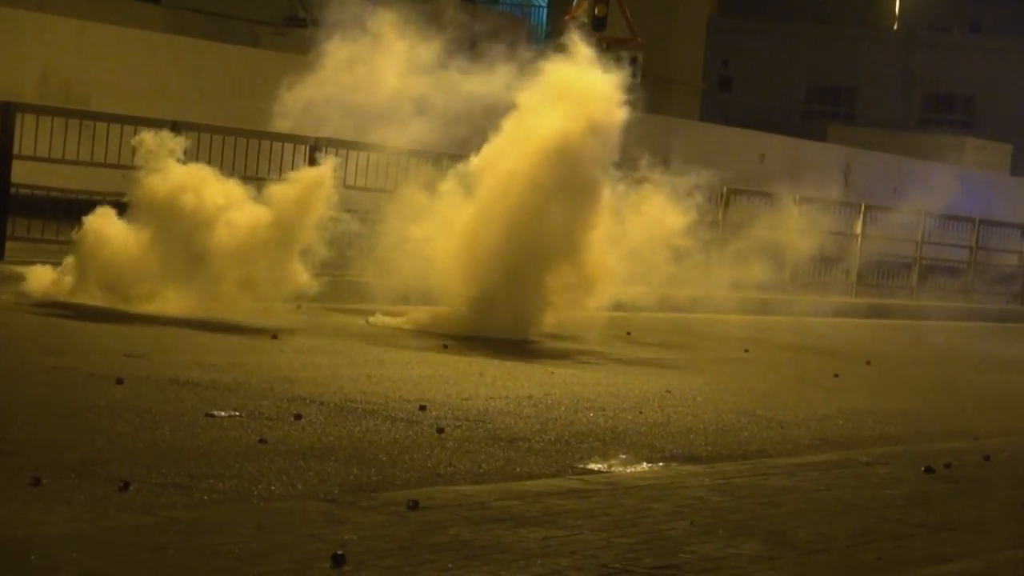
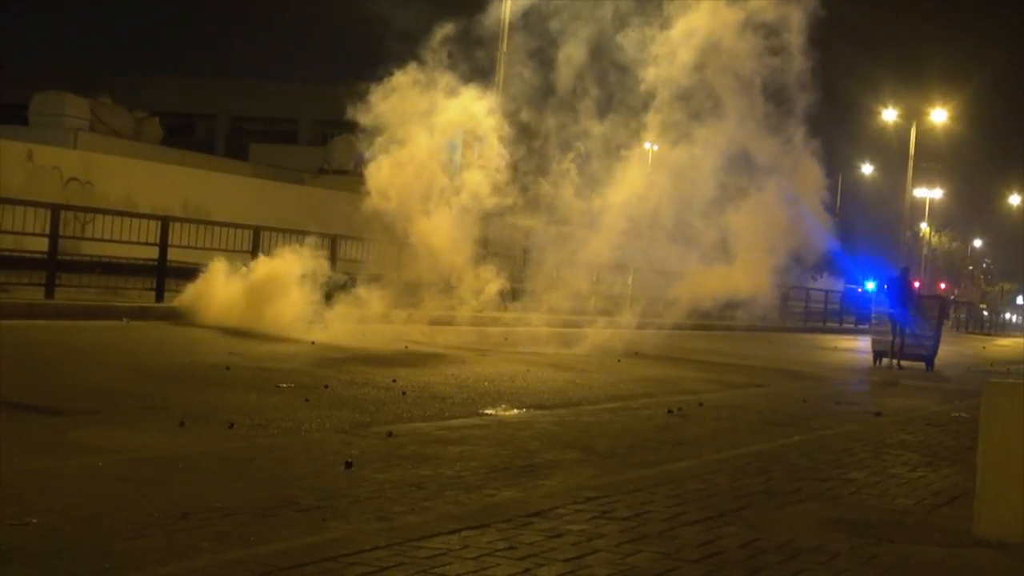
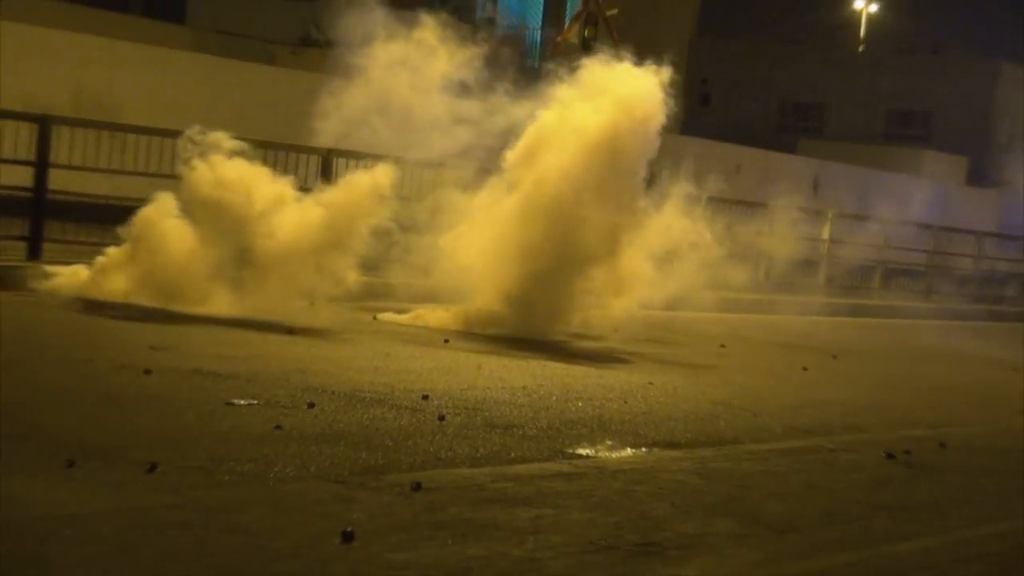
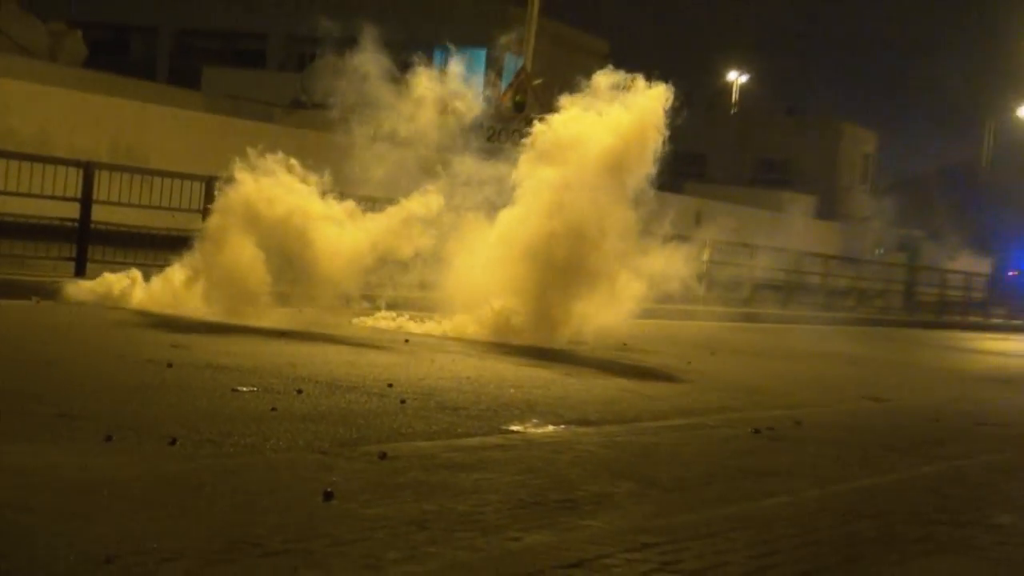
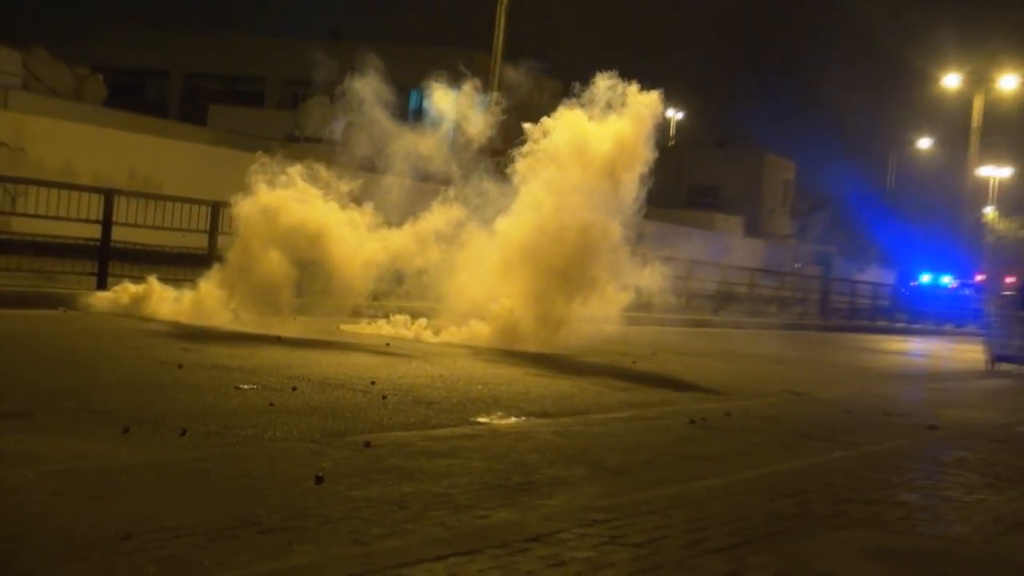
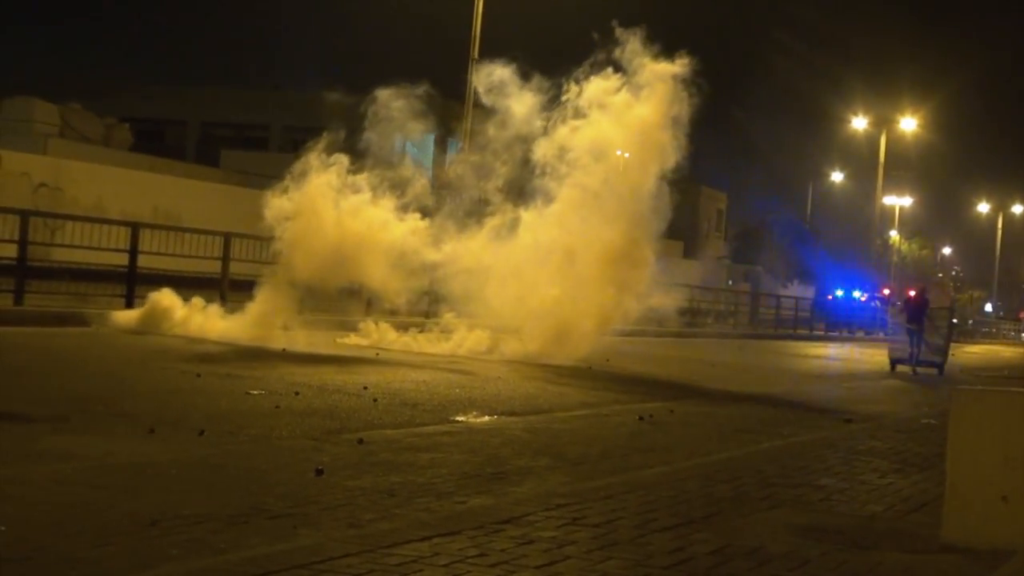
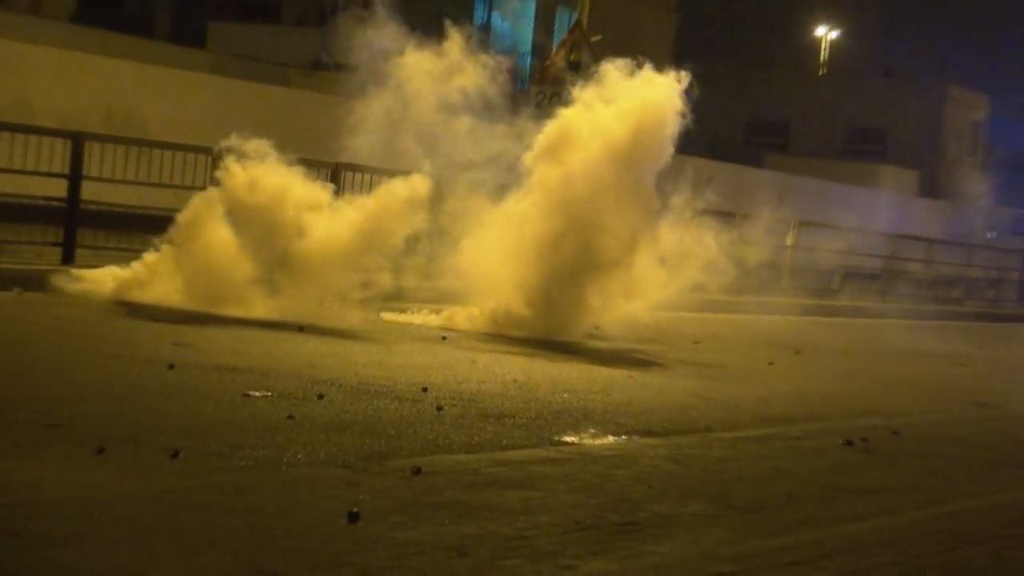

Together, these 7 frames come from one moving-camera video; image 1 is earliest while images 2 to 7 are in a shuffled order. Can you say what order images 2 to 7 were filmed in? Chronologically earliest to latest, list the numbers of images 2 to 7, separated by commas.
3, 7, 4, 5, 6, 2
